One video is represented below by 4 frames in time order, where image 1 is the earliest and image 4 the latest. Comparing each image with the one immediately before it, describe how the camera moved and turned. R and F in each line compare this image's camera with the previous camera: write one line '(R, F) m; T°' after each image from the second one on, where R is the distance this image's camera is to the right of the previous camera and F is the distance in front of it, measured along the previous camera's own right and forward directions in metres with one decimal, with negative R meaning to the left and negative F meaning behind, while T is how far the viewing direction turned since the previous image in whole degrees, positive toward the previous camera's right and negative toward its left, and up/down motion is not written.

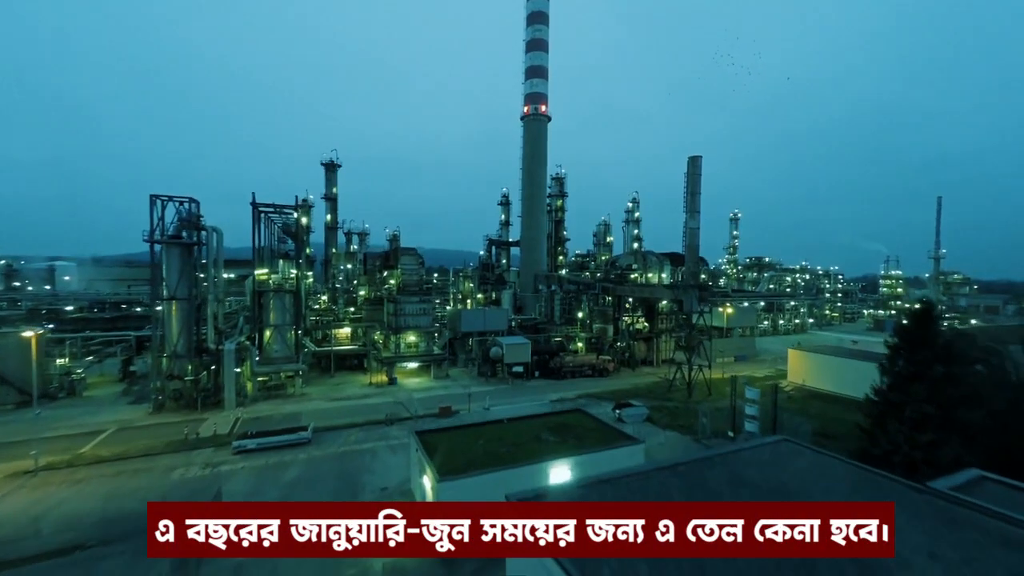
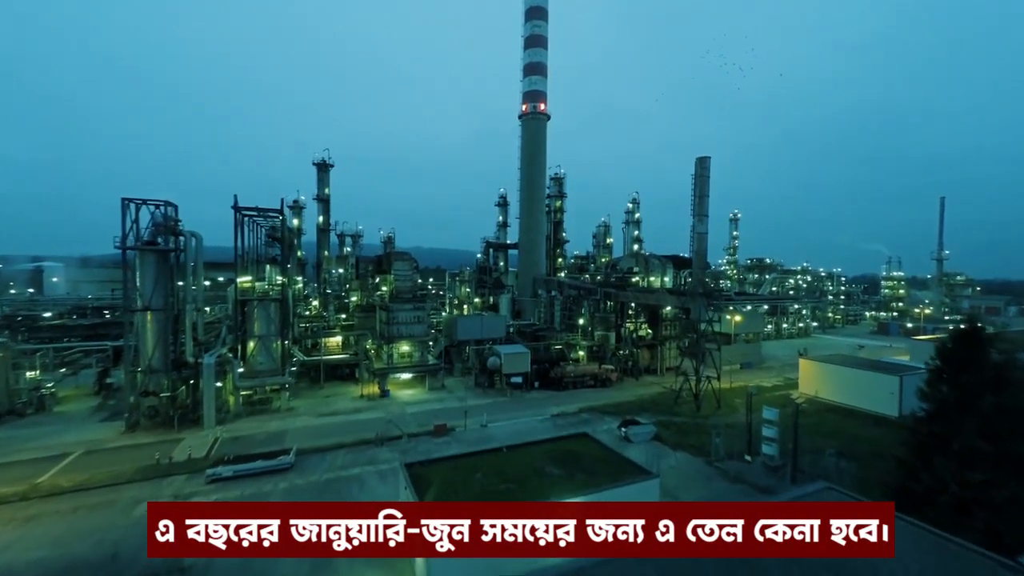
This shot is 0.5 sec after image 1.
(-0.1, +1.1) m; 0°
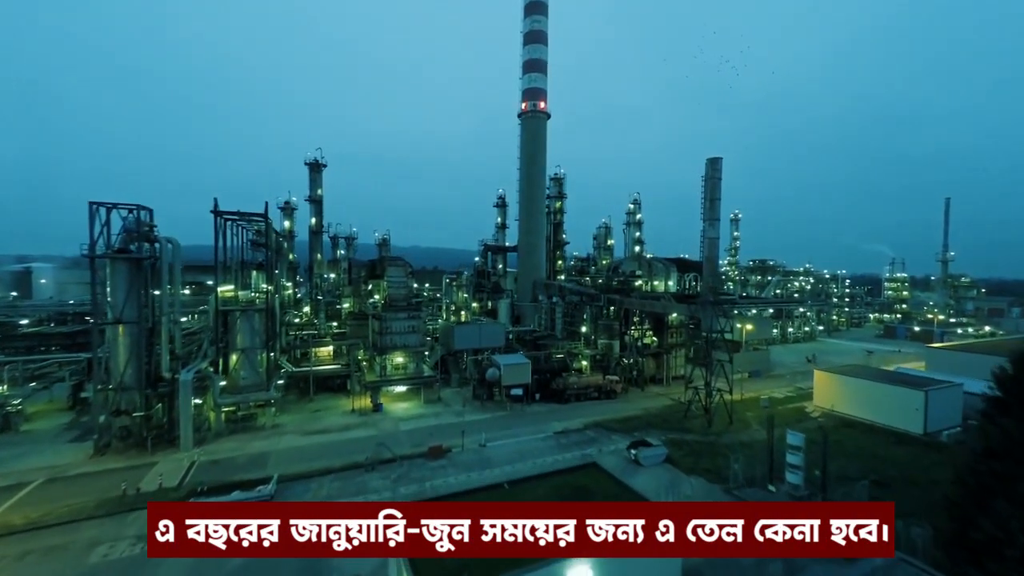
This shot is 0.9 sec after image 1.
(-0.1, +1.2) m; 0°
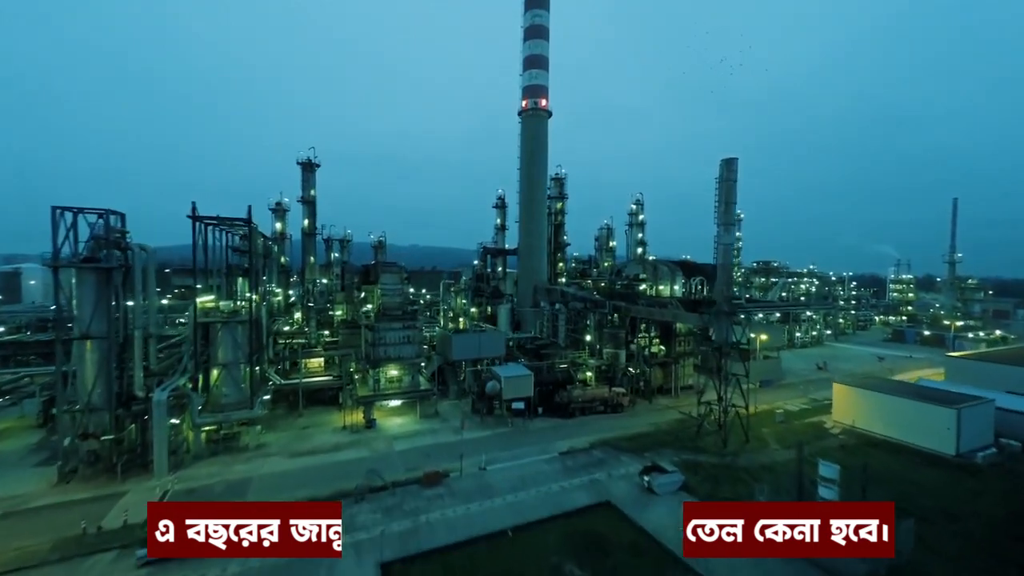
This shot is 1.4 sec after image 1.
(-0.1, +1.2) m; 0°
